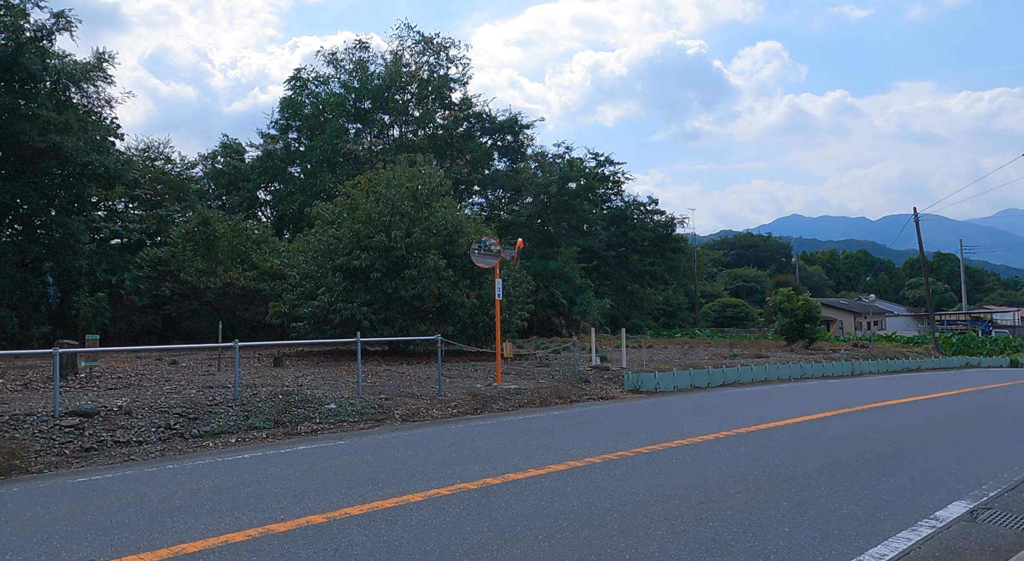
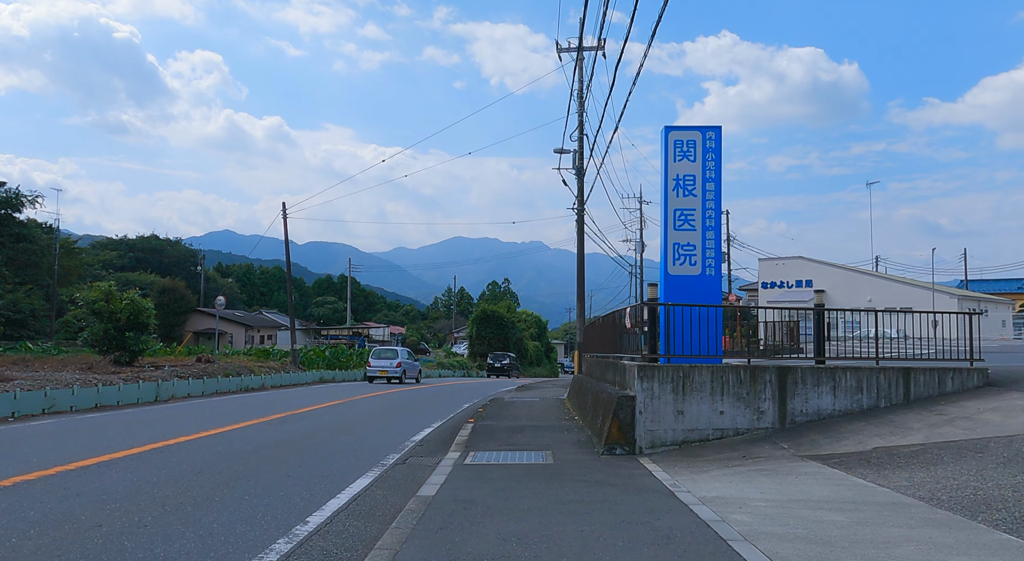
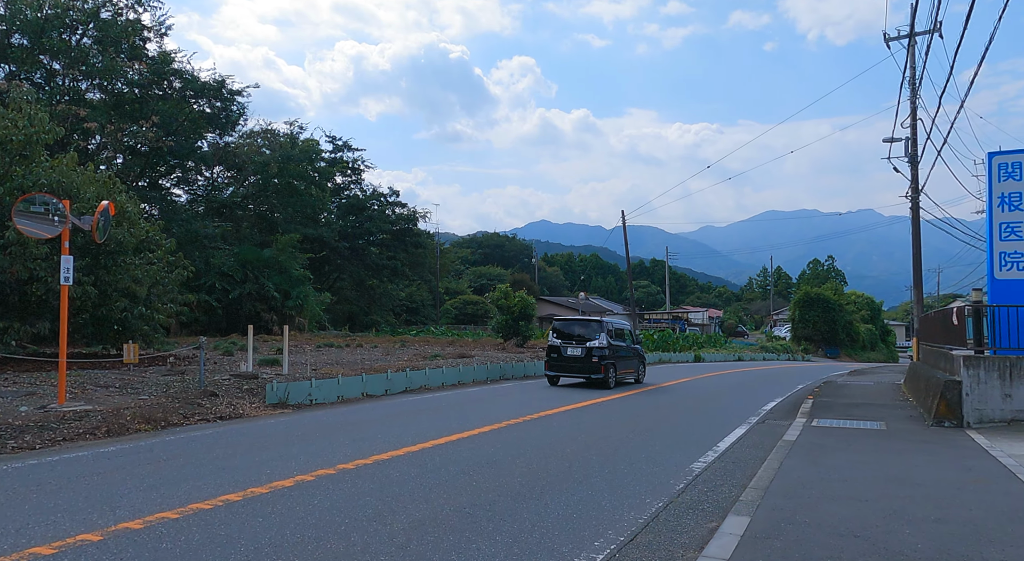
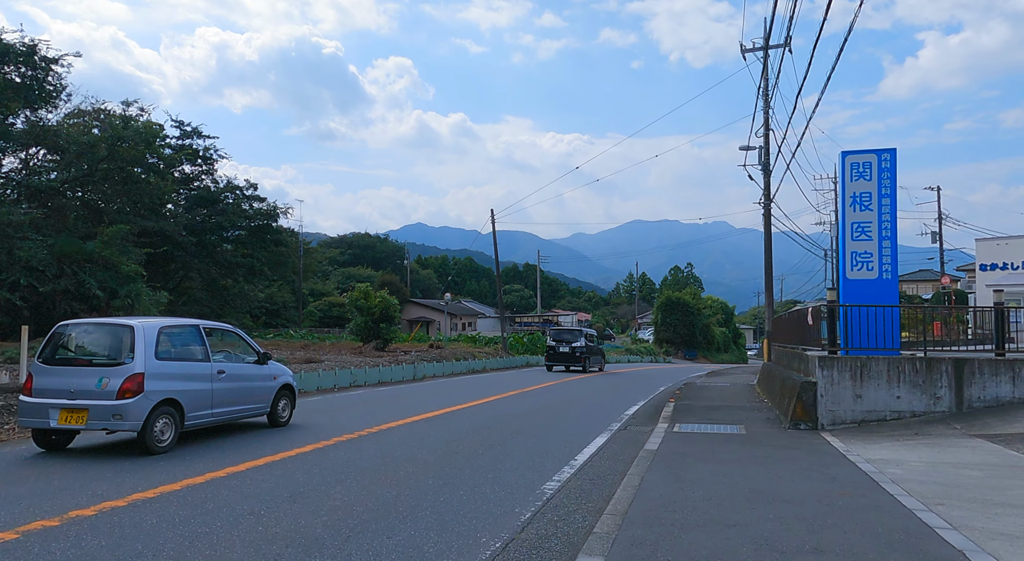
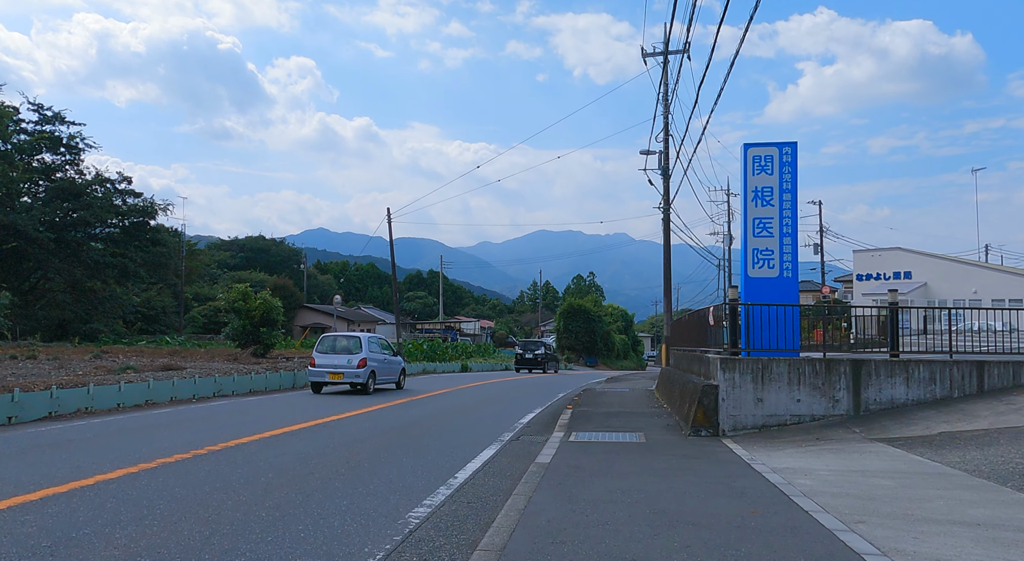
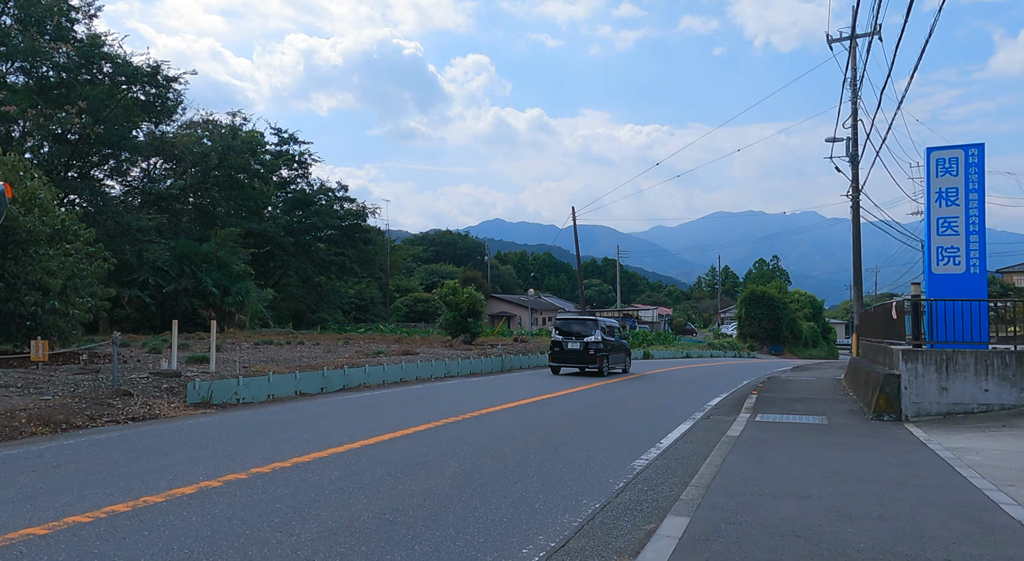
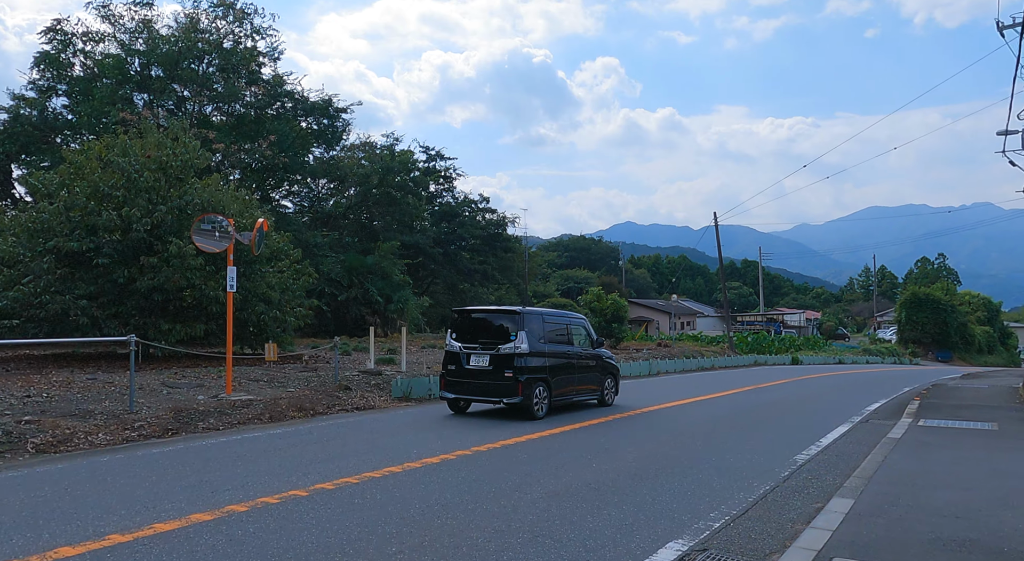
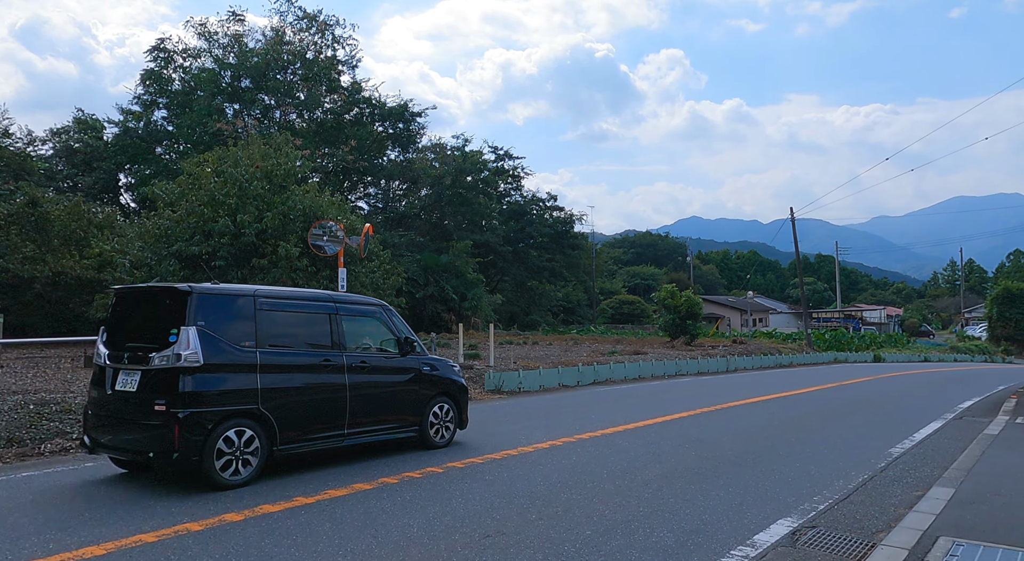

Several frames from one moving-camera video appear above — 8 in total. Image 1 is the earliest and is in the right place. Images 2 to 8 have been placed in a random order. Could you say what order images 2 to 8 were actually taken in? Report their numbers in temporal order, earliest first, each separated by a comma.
8, 7, 3, 6, 4, 5, 2
